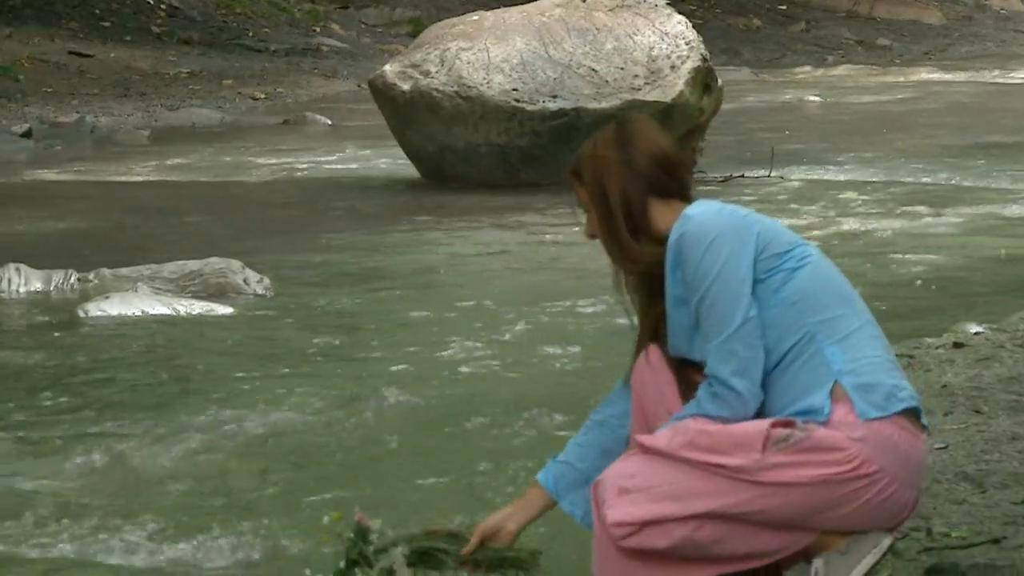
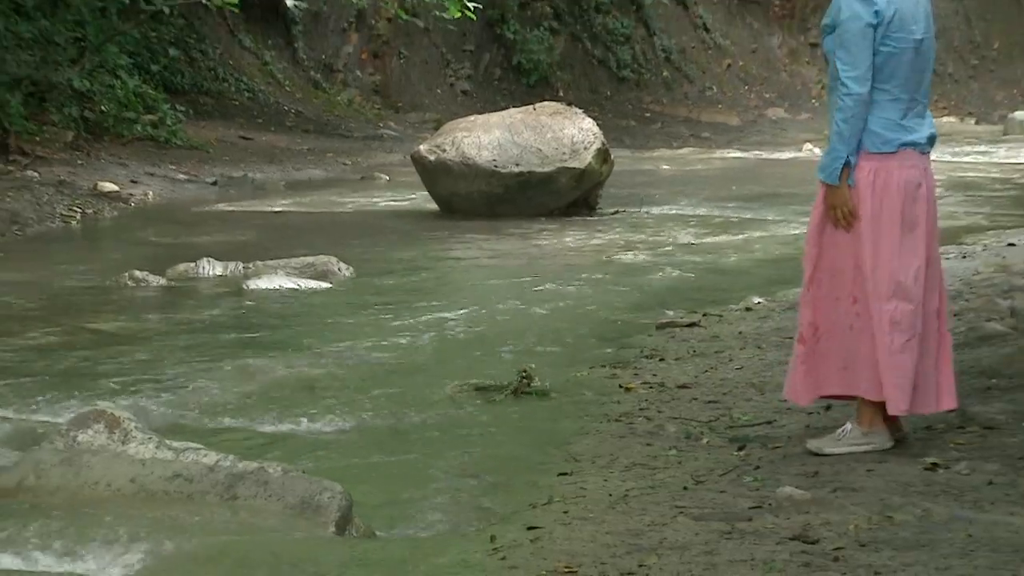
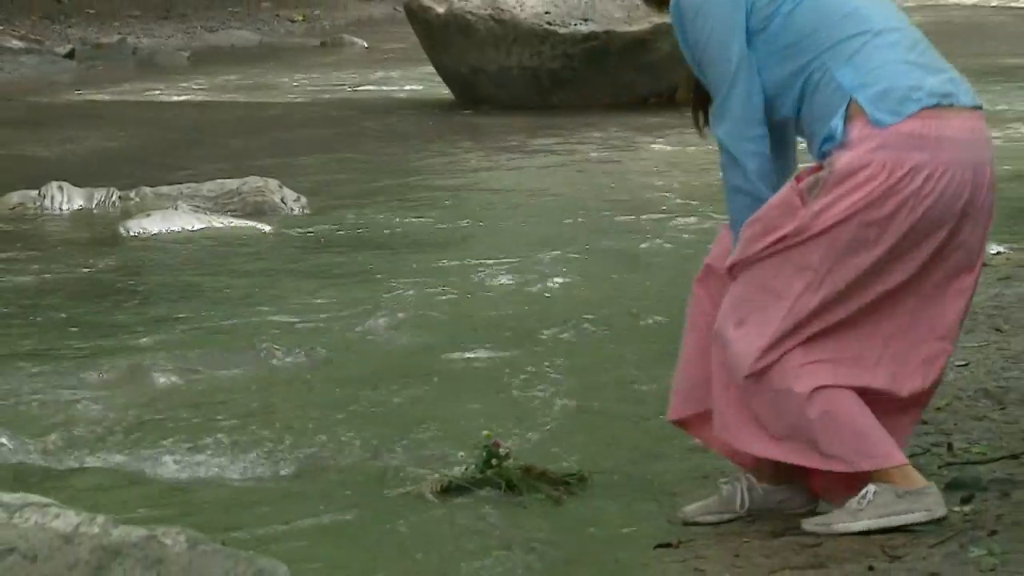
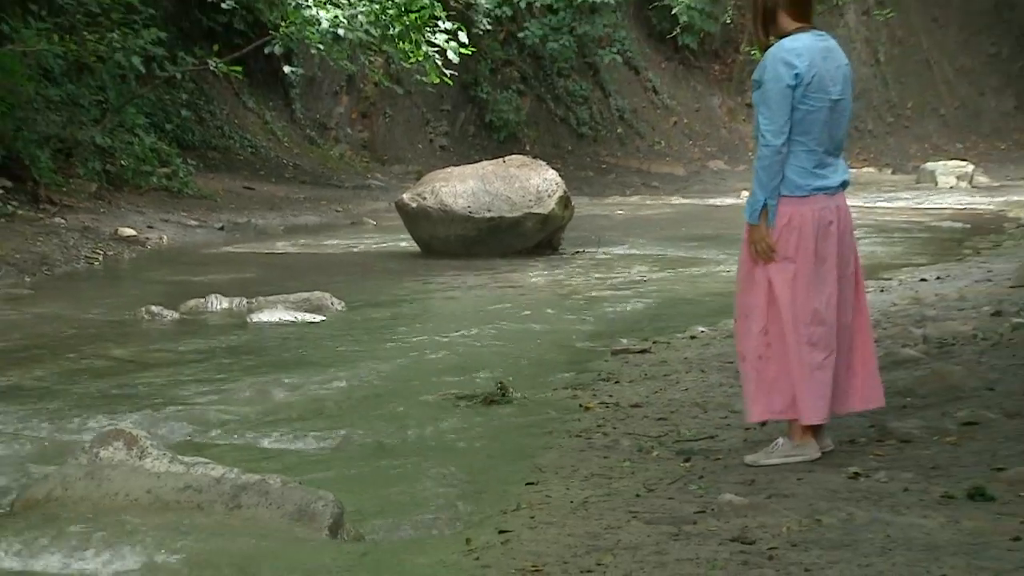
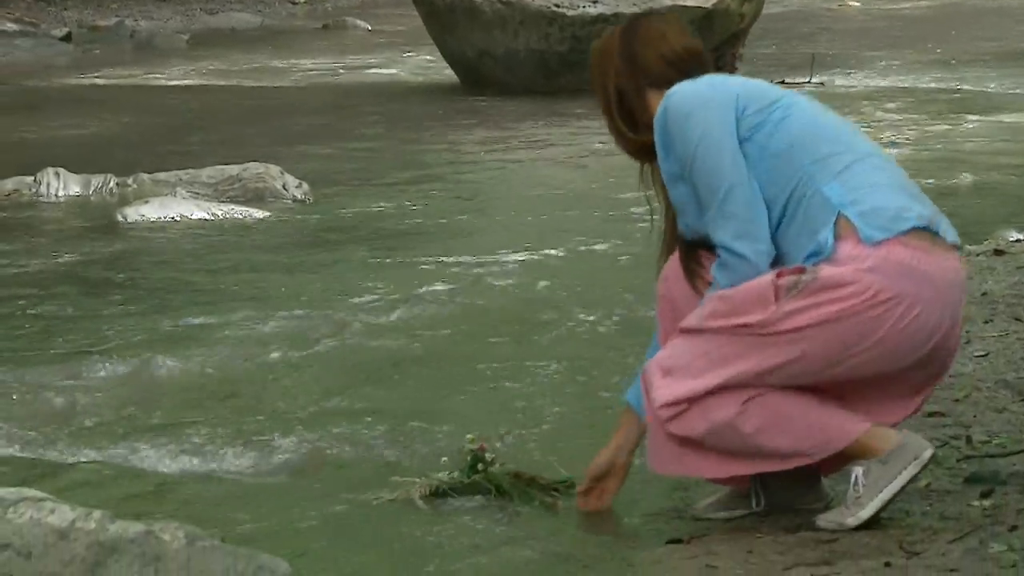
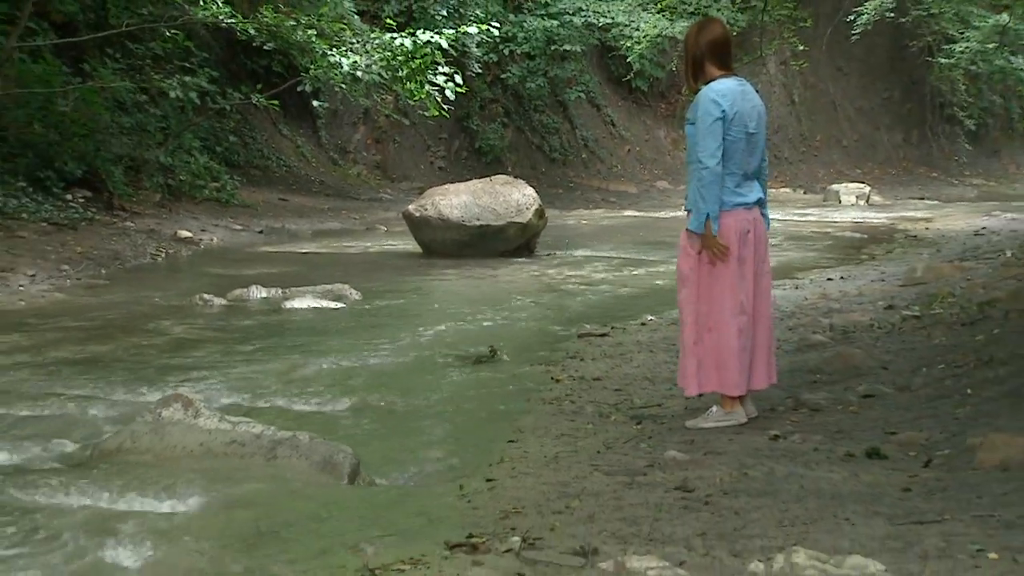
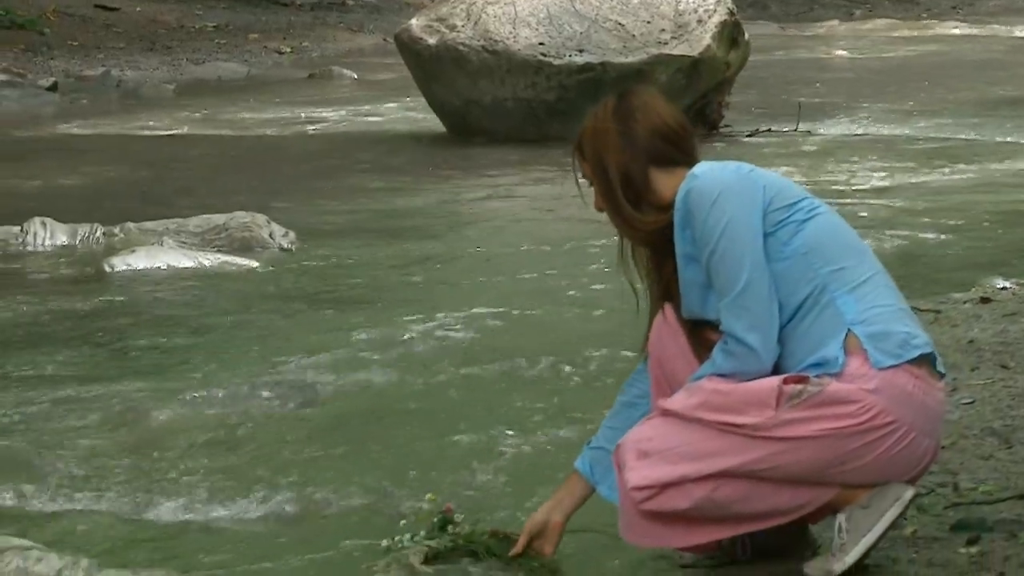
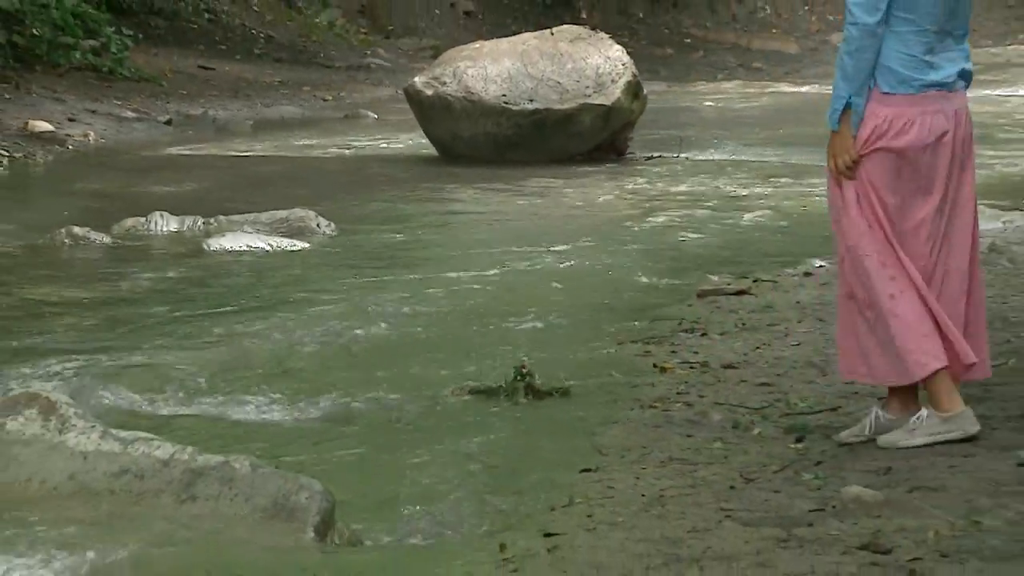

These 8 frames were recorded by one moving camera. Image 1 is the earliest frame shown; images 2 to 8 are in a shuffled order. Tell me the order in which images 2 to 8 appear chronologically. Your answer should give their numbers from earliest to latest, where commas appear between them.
7, 5, 3, 8, 2, 4, 6
